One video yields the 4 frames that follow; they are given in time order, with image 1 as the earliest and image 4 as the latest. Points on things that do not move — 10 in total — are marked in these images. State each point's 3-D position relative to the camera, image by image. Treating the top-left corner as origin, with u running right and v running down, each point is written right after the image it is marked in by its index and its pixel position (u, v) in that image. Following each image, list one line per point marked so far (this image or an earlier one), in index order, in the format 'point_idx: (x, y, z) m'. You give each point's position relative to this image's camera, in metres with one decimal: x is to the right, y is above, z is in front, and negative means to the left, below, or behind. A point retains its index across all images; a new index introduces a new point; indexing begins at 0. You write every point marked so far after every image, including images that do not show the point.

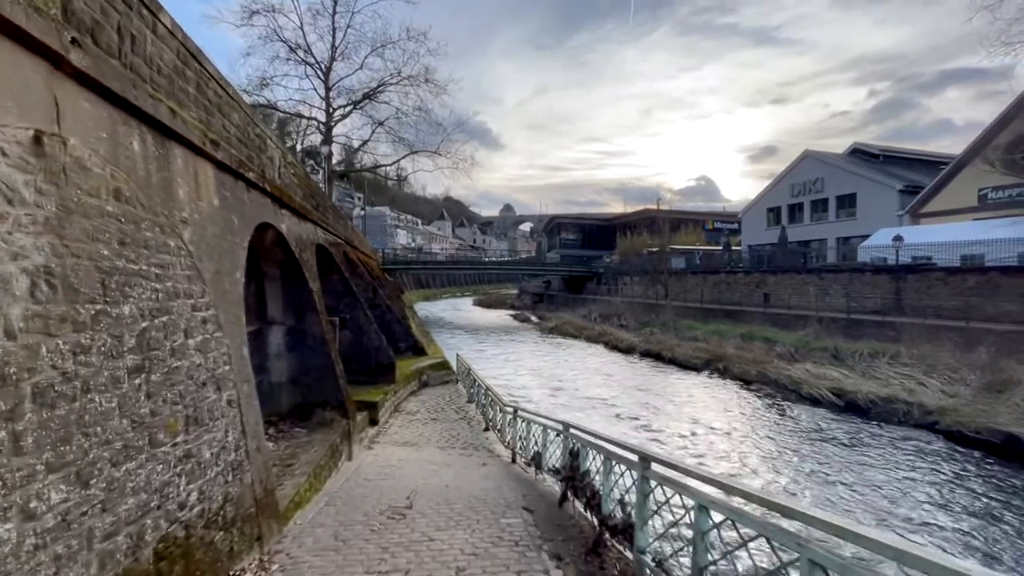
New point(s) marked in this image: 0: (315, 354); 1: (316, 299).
0: (-3.4, -1.1, +8.1) m
1: (-3.4, -0.2, +8.1) m
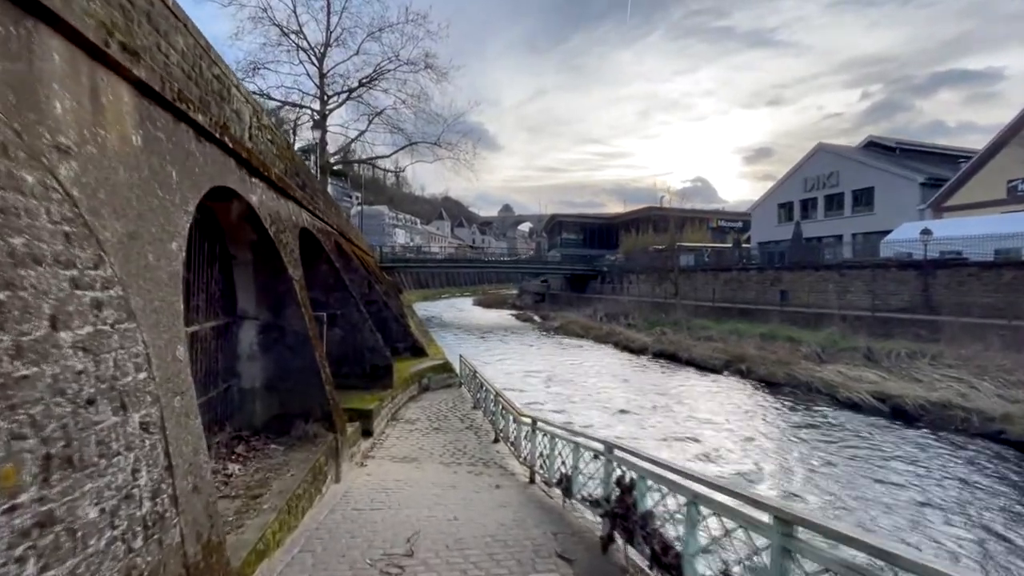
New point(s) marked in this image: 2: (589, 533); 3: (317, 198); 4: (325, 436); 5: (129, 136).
0: (-3.1, -0.9, +6.8) m
1: (-3.1, 0.0, +6.7) m
2: (+0.8, -2.6, +5.0) m
3: (-4.4, +2.0, +10.5) m
4: (-2.6, -2.1, +6.6) m
5: (-2.6, +1.0, +3.2) m
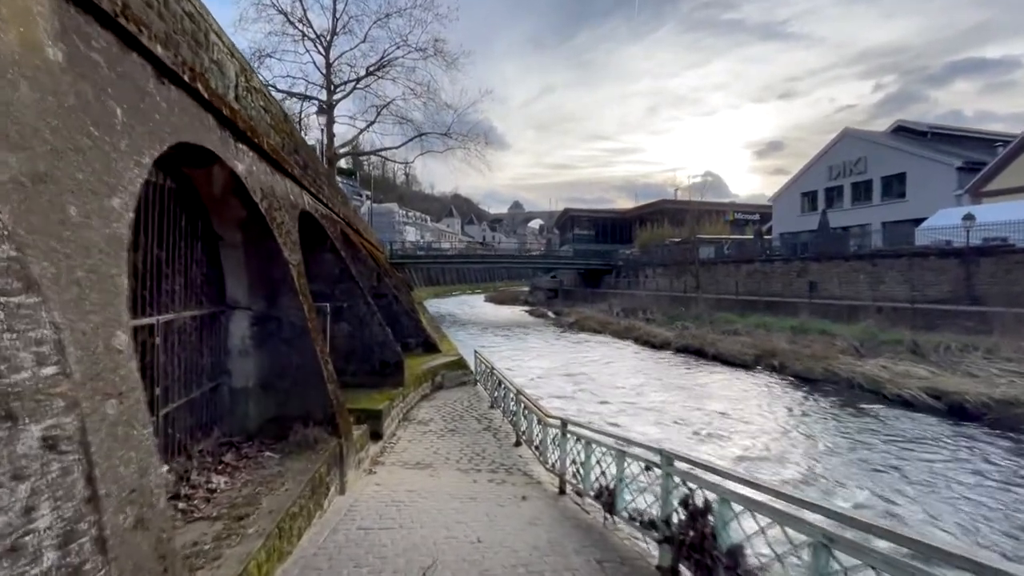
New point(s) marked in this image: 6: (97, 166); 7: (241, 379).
0: (-2.7, -0.8, +5.9) m
1: (-2.7, +0.2, +5.9) m
2: (+1.1, -2.4, +4.1) m
3: (-4.0, +2.2, +9.7) m
4: (-2.3, -1.9, +5.8) m
5: (-2.3, +1.2, +2.3) m
6: (-2.3, +0.7, +2.6) m
7: (-3.4, -1.1, +5.9) m
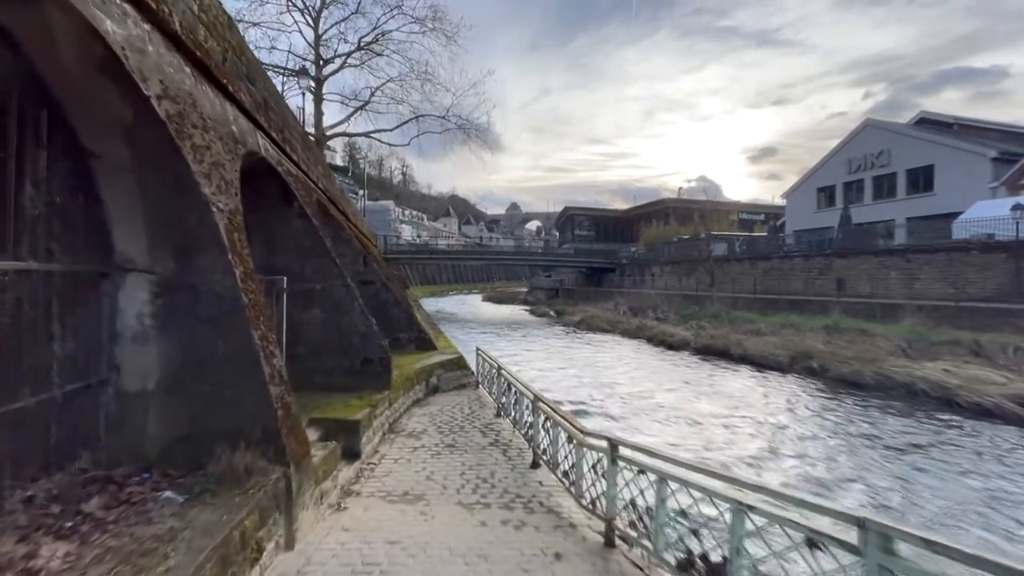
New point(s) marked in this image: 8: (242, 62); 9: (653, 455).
0: (-2.5, -0.4, +4.0) m
1: (-2.4, +0.6, +3.9) m
2: (+1.4, -2.0, +2.2) m
3: (-3.7, +2.6, +7.7) m
4: (-2.0, -1.5, +3.8) m
5: (-2.0, +1.6, +0.3) m
6: (-2.0, +1.1, +0.6) m
7: (-3.1, -0.7, +3.9) m
8: (-3.4, +2.8, +5.9) m
9: (+1.2, -1.3, +3.7) m
